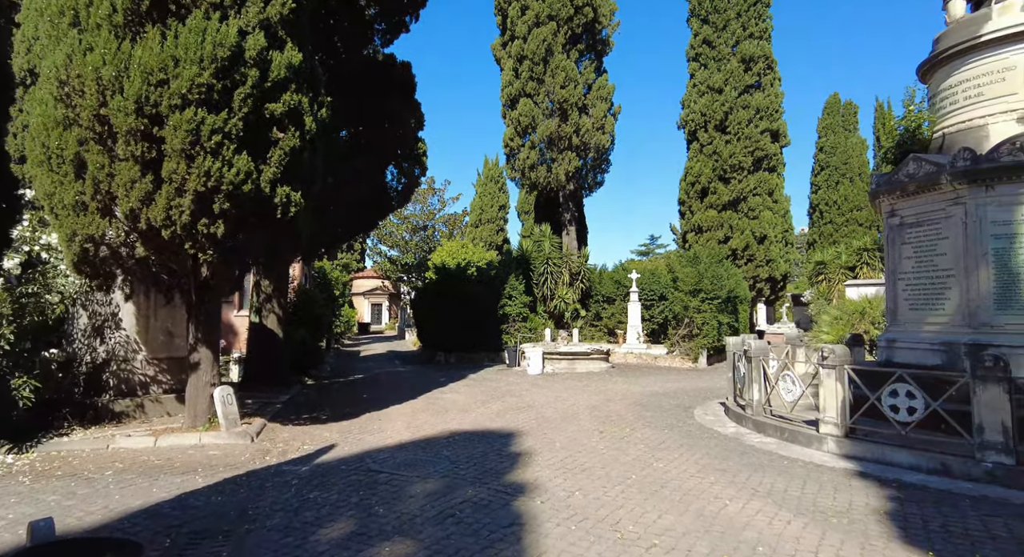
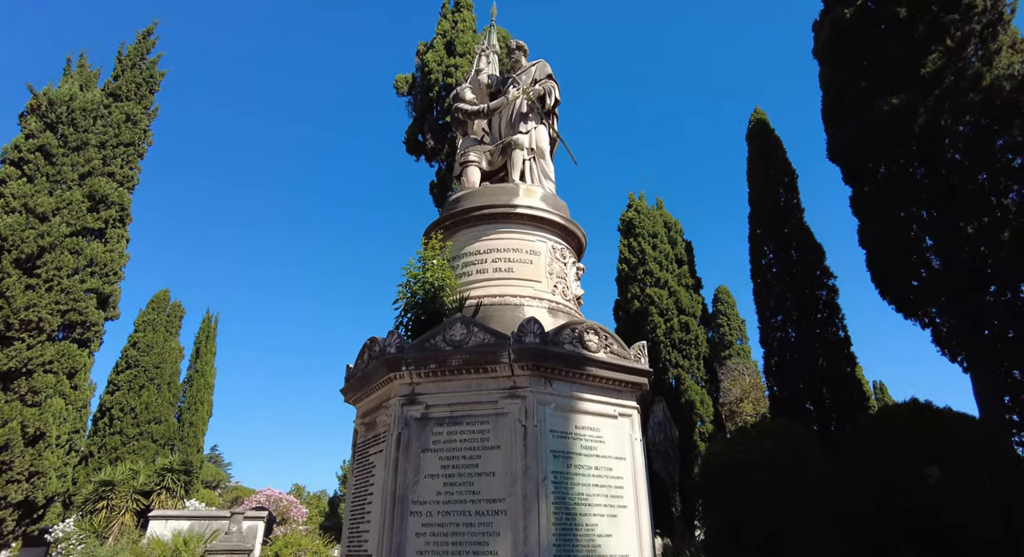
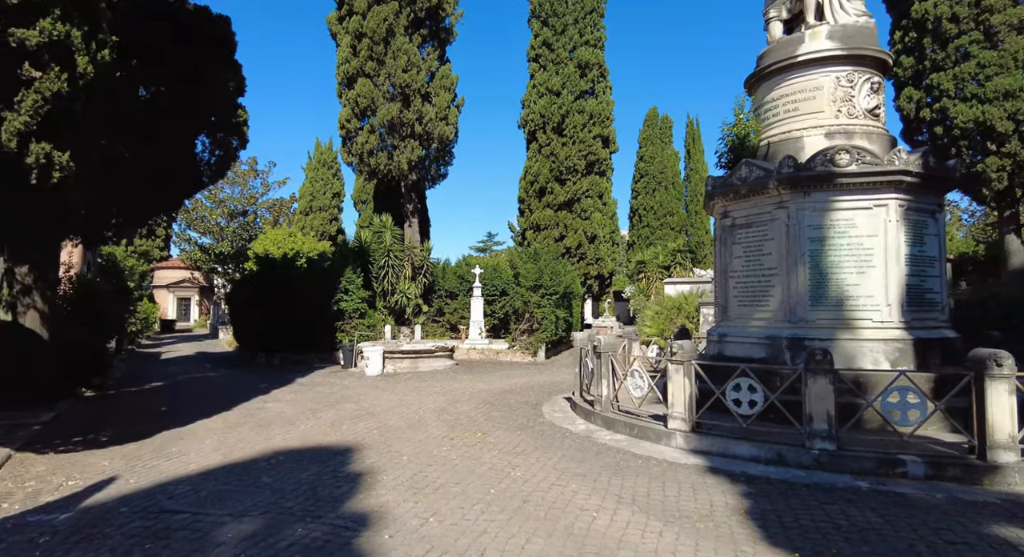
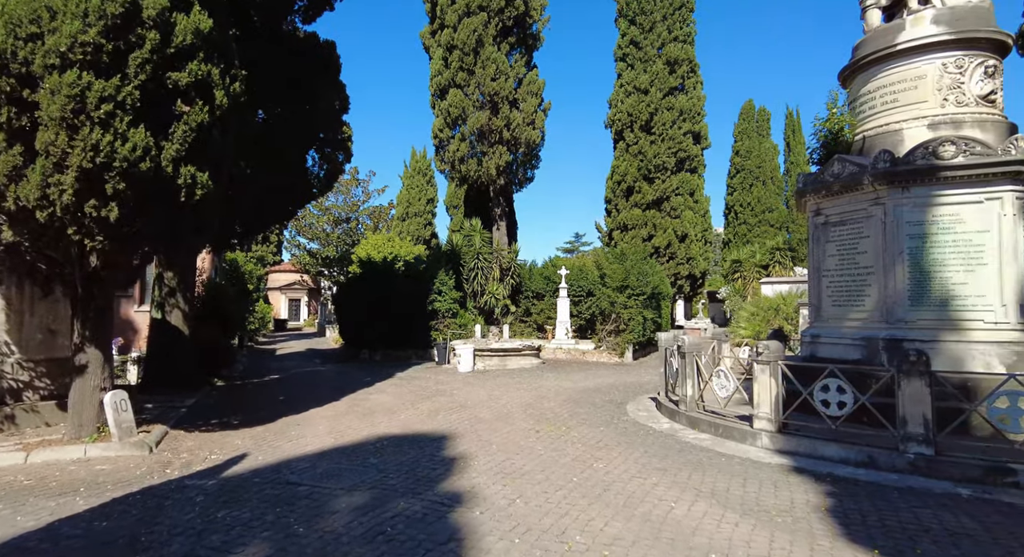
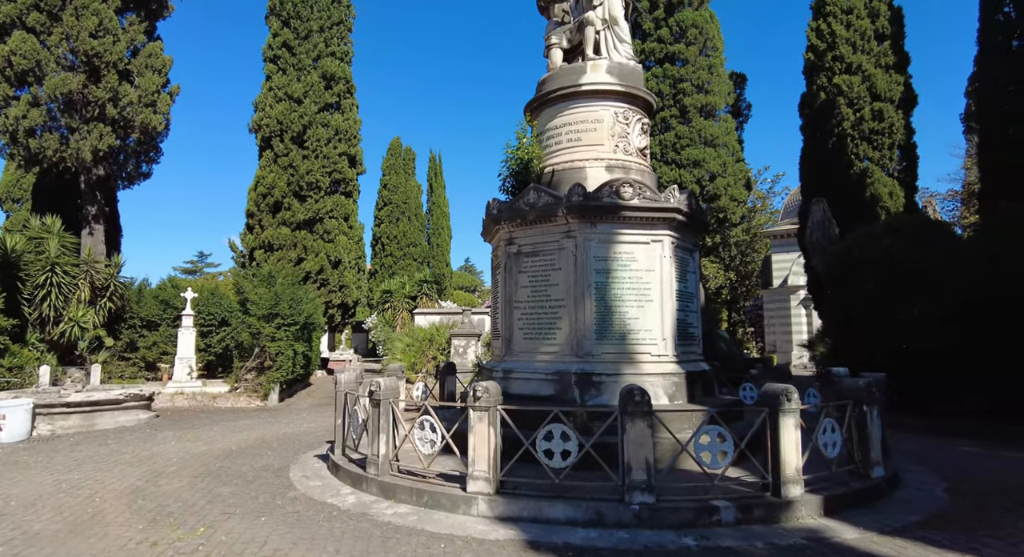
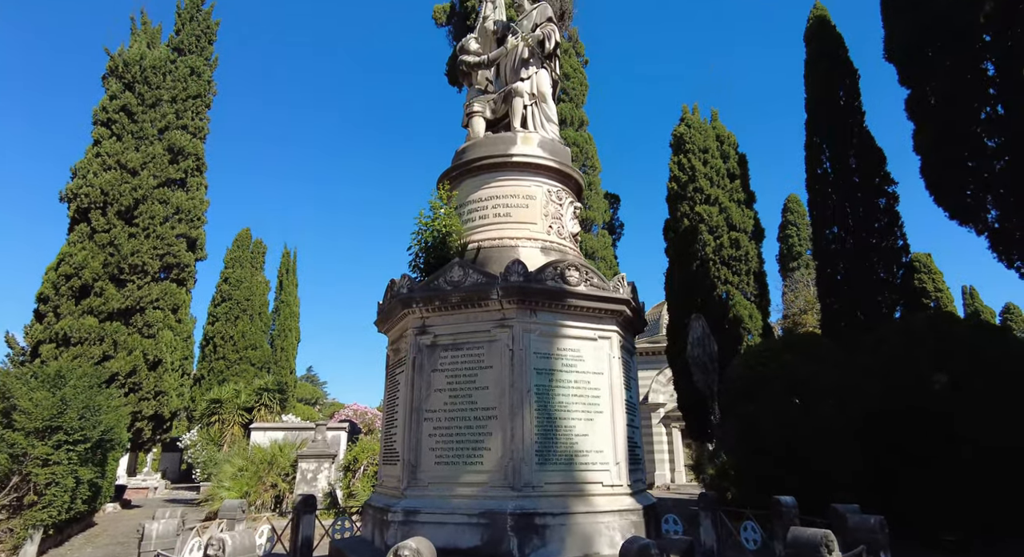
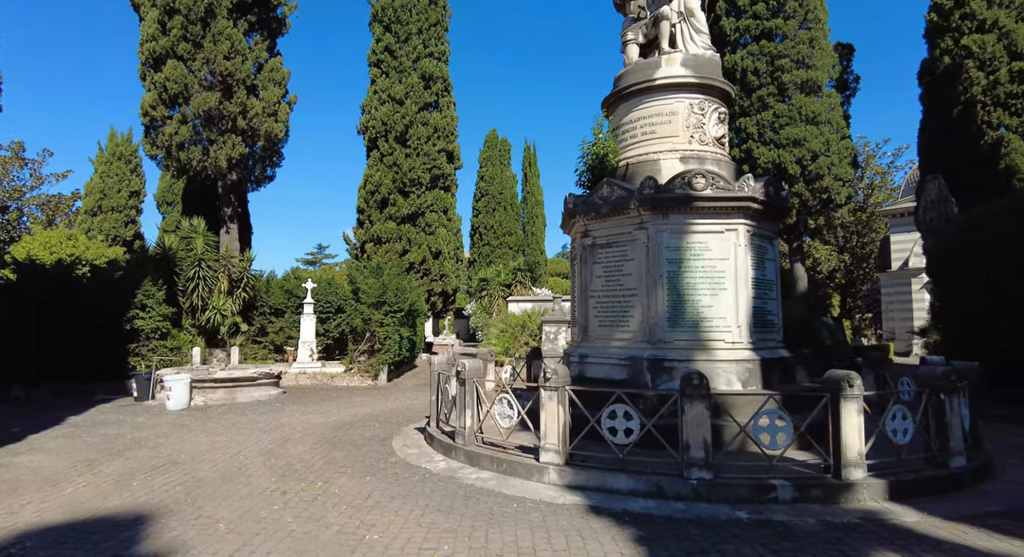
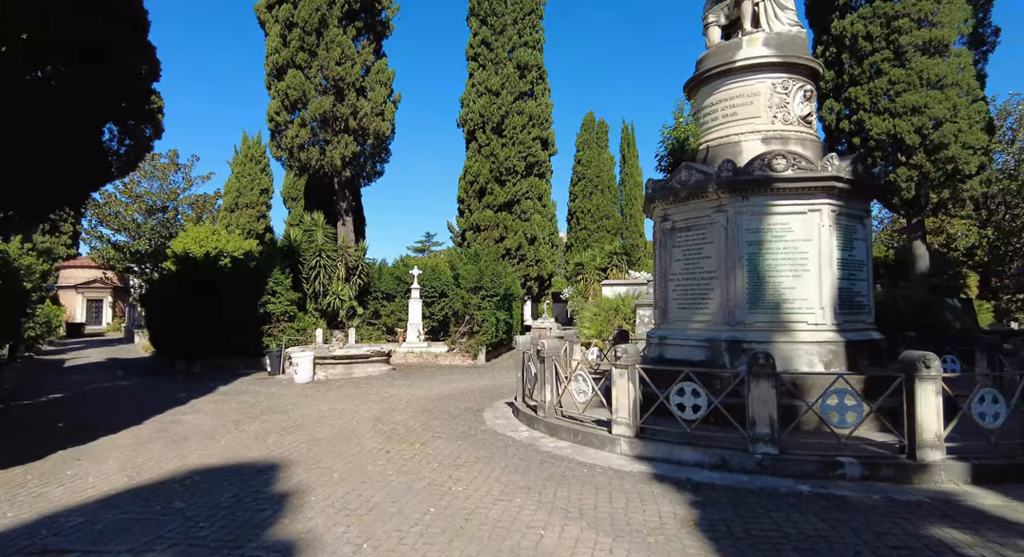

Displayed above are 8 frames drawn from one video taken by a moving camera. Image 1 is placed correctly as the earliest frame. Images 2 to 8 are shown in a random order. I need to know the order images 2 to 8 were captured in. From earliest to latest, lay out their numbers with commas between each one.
4, 3, 8, 7, 5, 6, 2
